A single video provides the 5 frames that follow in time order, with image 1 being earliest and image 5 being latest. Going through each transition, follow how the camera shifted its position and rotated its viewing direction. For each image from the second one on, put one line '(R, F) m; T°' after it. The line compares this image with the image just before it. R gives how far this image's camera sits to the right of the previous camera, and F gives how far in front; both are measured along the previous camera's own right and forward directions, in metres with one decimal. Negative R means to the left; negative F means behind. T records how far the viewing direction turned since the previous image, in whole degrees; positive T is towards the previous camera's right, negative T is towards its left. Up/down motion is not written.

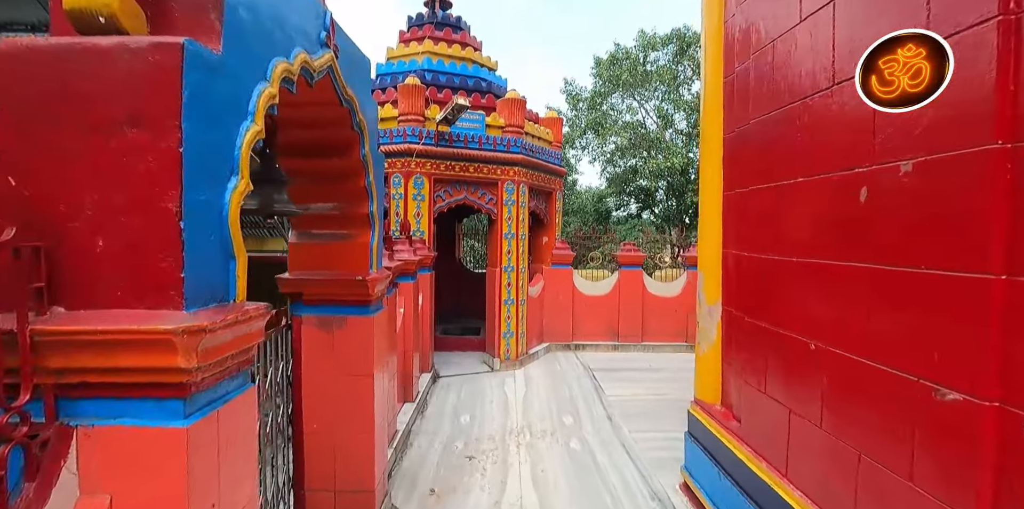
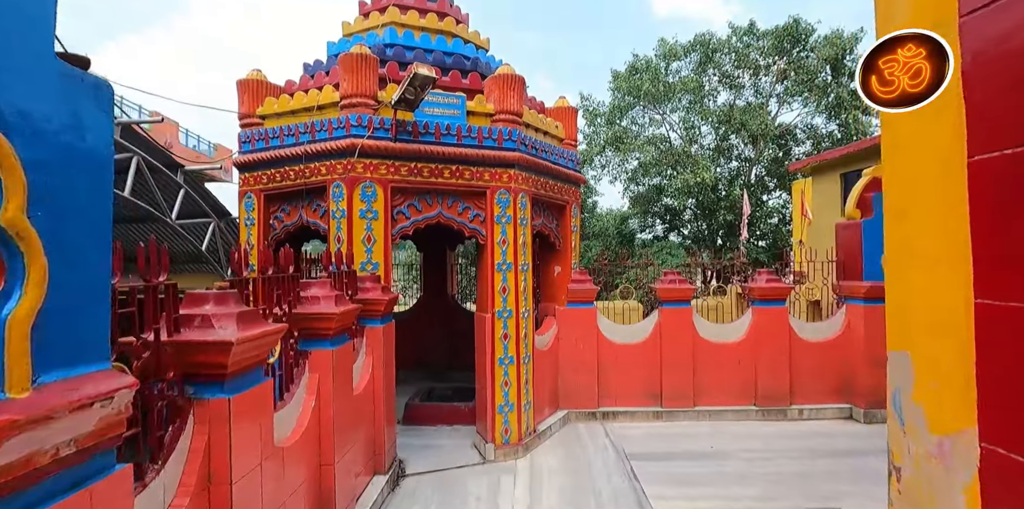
(+0.3, +2.3) m; -2°
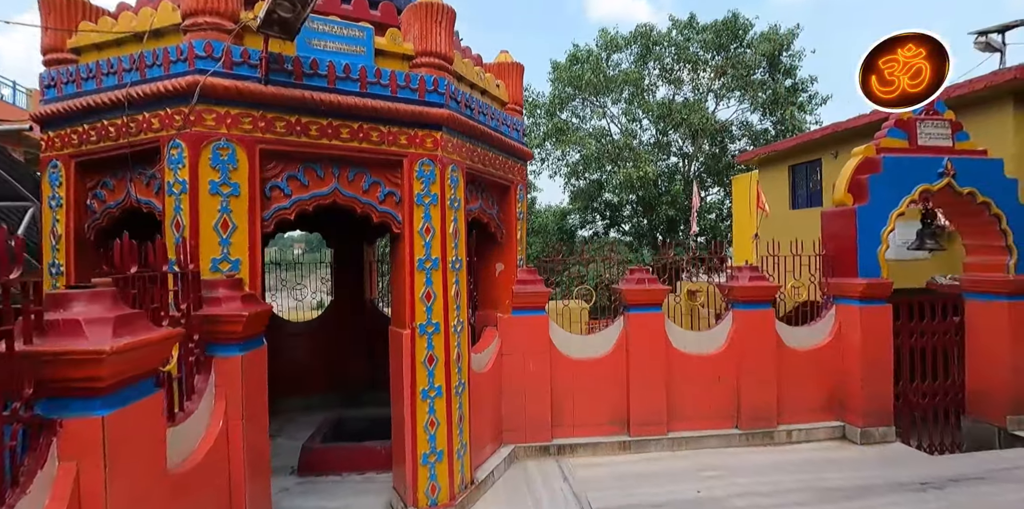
(+0.1, +1.4) m; +7°
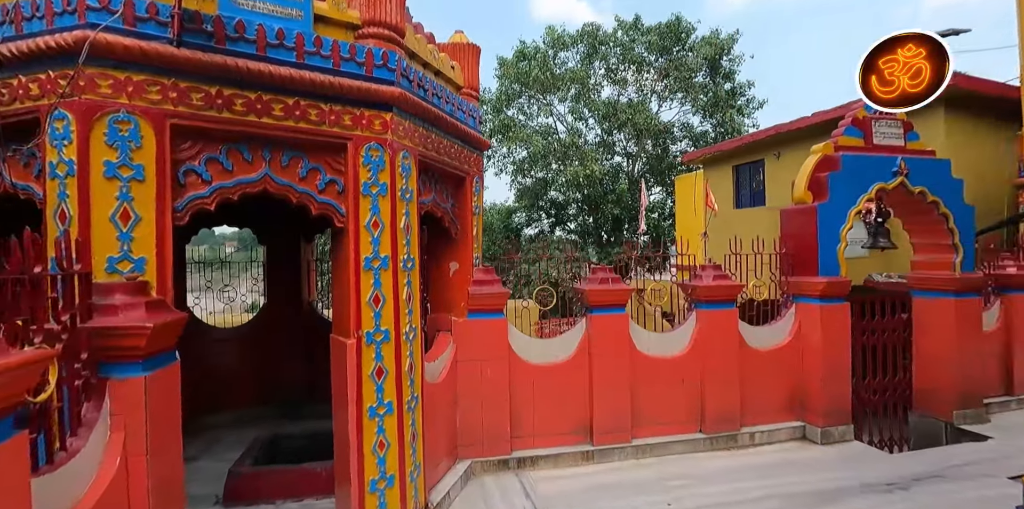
(-0.1, +0.4) m; +6°
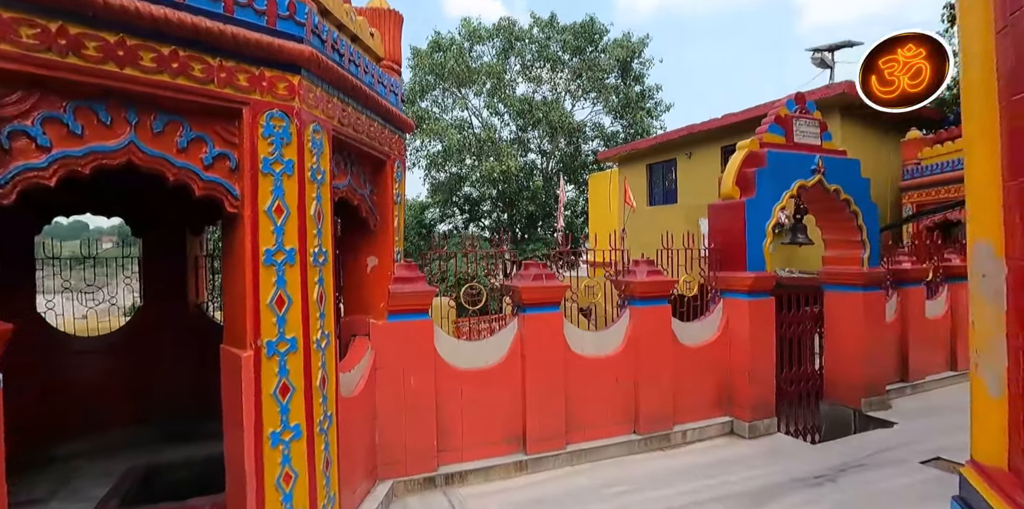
(-0.1, +0.4) m; +9°
